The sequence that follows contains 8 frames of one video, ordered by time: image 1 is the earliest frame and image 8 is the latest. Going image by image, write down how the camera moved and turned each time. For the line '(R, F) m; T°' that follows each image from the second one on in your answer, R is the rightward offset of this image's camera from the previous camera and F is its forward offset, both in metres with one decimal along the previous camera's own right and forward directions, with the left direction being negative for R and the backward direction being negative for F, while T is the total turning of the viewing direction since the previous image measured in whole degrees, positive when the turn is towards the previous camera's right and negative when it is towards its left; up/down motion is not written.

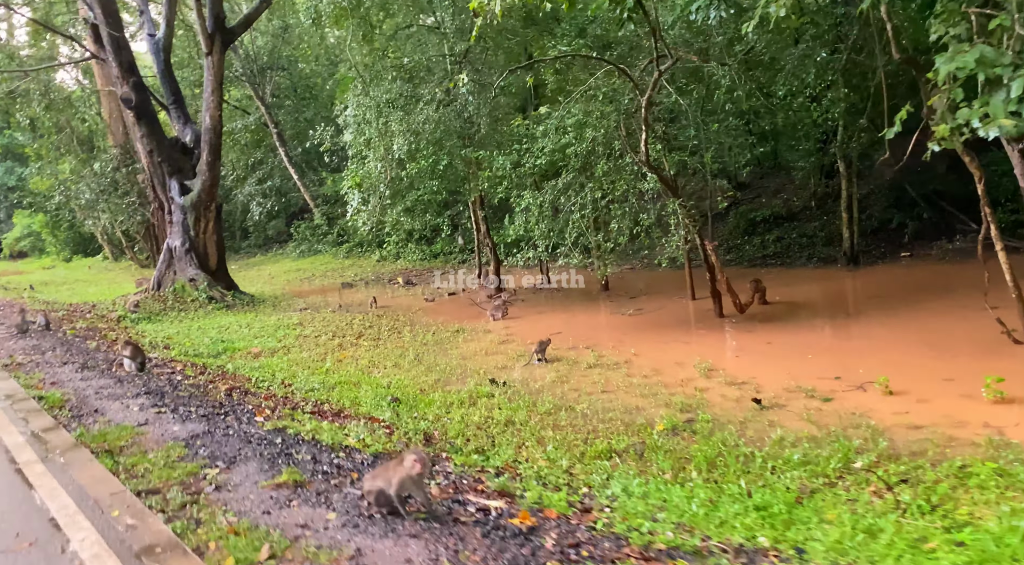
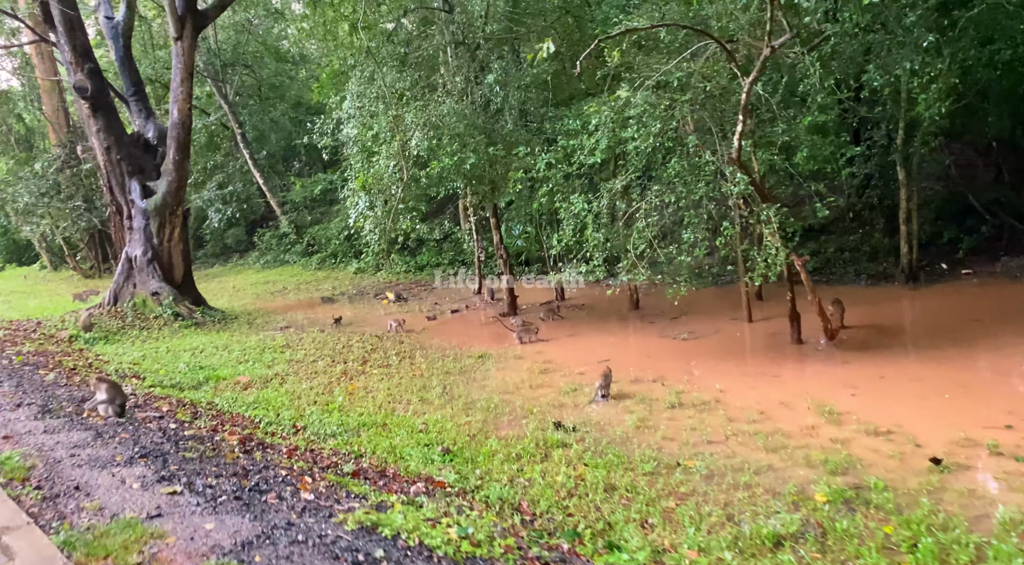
(-1.1, +1.4) m; +4°
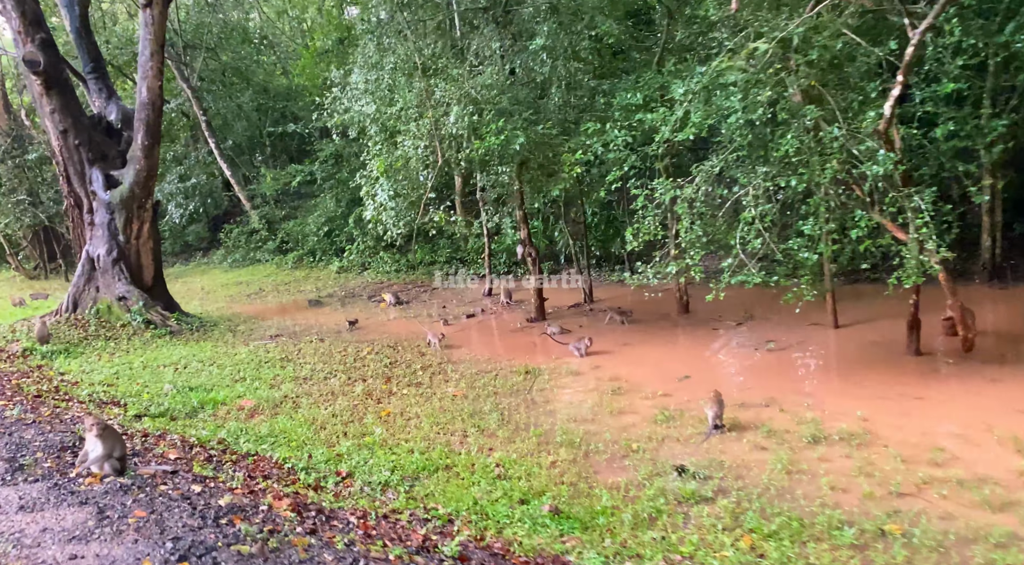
(-1.1, +1.4) m; +3°
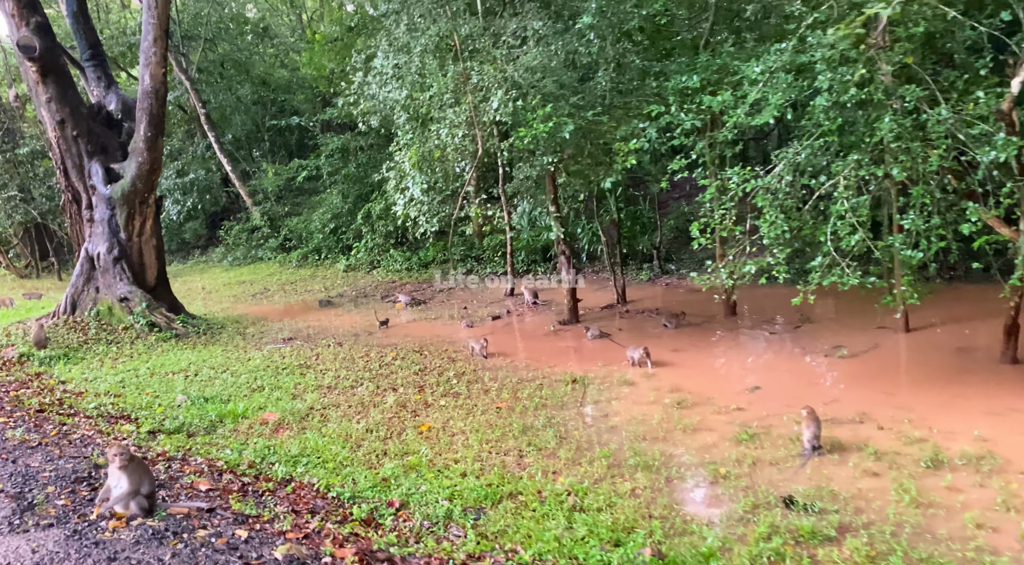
(-0.6, +0.7) m; +1°
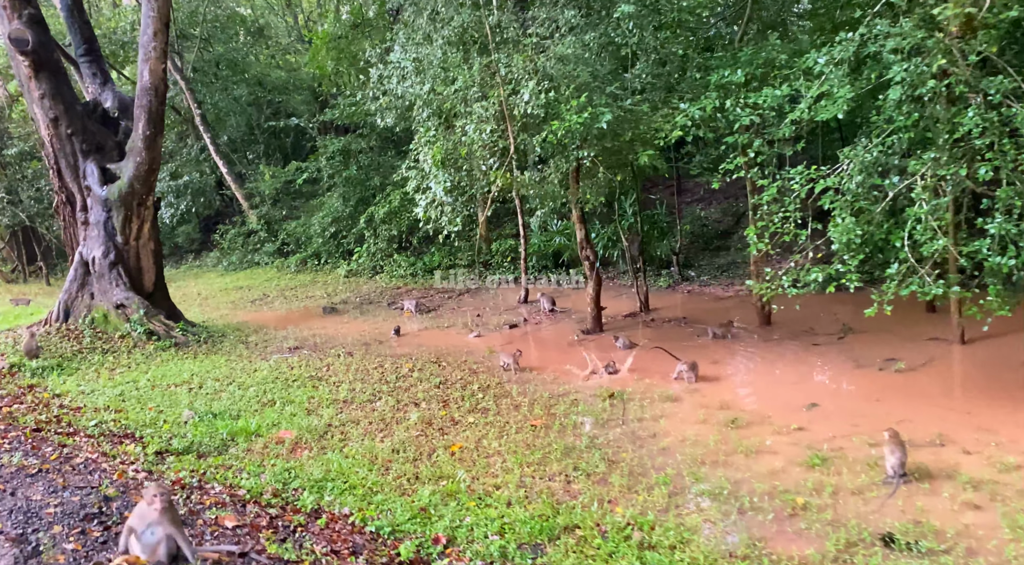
(-0.4, +0.5) m; +1°
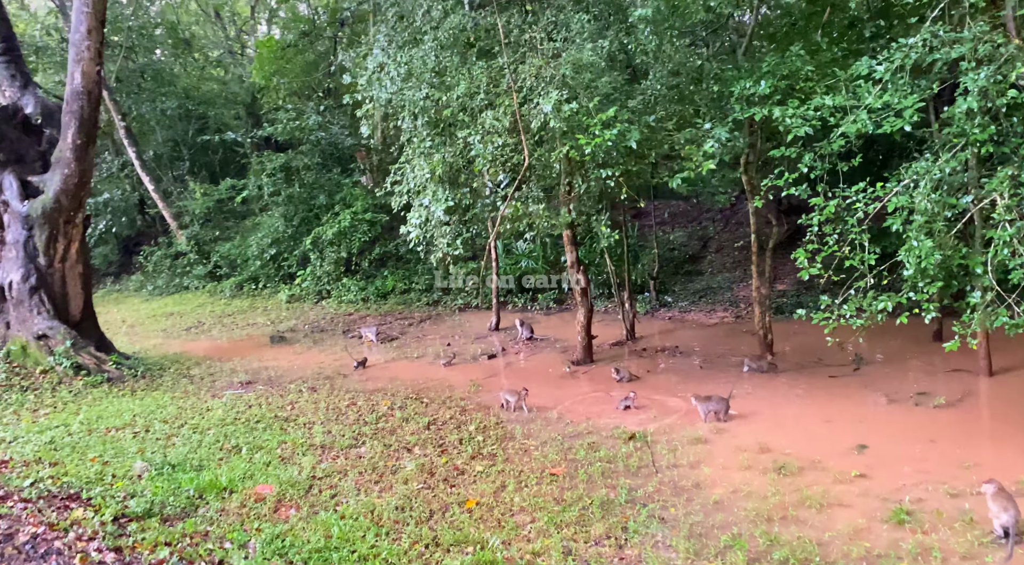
(-0.8, +0.8) m; +6°
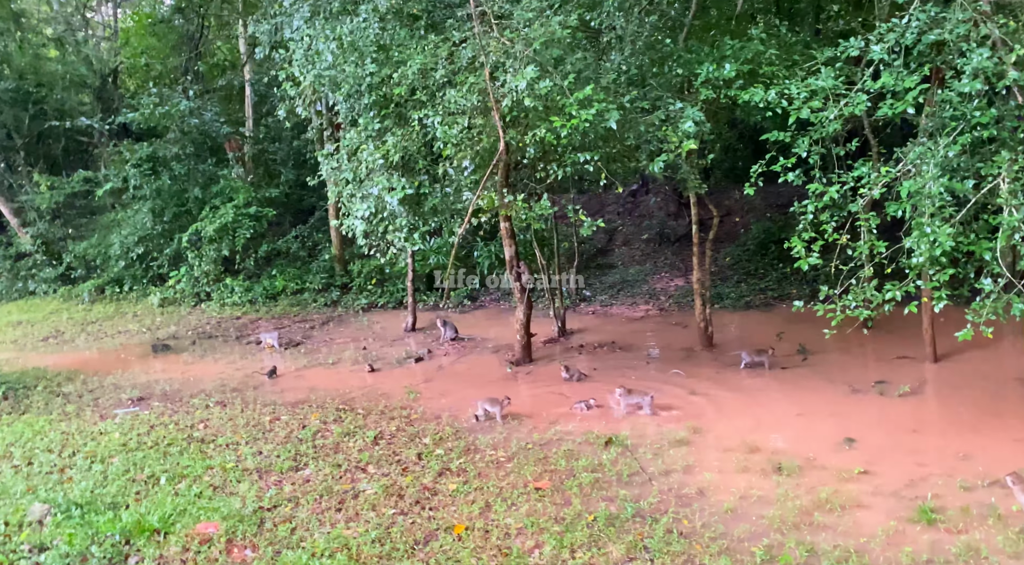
(-0.8, +0.7) m; +10°
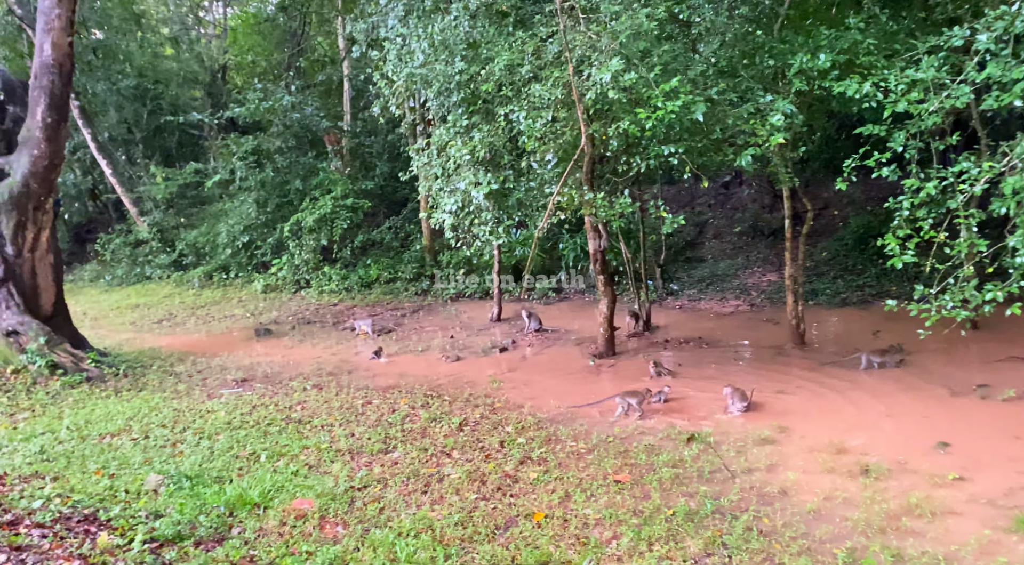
(0.0, -0.1) m; -7°
